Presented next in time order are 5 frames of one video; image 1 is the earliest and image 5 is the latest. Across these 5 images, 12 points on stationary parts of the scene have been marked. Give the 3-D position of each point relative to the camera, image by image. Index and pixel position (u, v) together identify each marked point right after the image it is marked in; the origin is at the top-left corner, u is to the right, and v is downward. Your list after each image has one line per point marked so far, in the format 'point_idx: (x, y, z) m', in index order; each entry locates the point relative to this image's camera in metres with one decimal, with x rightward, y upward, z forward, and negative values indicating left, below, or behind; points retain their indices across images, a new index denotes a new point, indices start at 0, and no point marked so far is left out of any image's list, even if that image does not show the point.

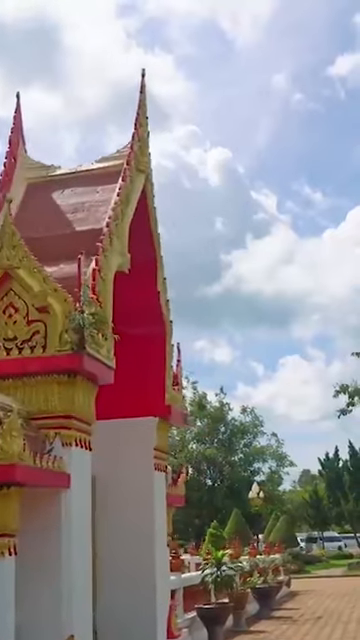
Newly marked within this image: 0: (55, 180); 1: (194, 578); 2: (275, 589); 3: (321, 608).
0: (-1.4, +1.5, +9.6) m
1: (+0.2, -3.6, +12.3) m
2: (+1.9, -5.2, +17.2) m
3: (+3.0, -6.0, +18.5) m
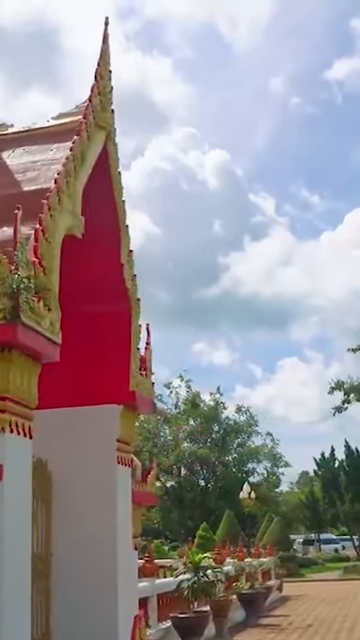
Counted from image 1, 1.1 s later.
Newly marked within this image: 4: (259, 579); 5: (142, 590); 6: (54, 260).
0: (-1.7, +1.8, +8.6) m
1: (-0.1, -3.4, +11.3) m
2: (+1.5, -5.0, +16.1) m
3: (+2.6, -5.8, +17.5) m
4: (+1.6, -5.2, +17.5) m
5: (-0.5, -3.2, +10.4) m
6: (-1.0, +0.5, +6.8) m
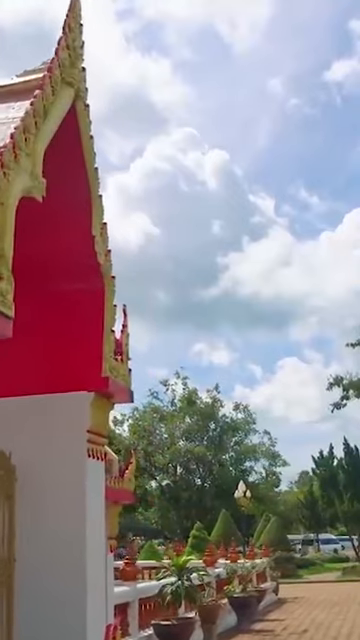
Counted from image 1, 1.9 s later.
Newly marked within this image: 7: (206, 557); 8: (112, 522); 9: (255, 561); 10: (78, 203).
0: (-1.9, +2.0, +7.8) m
1: (-0.3, -3.2, +10.5) m
2: (+1.3, -4.8, +15.3) m
3: (+2.4, -5.6, +16.6) m
4: (+1.4, -5.0, +16.7) m
5: (-0.7, -3.0, +9.6) m
6: (-1.2, +0.7, +6.0) m
7: (+0.4, -4.0, +15.0) m
8: (-0.7, -2.0, +8.7) m
9: (+1.5, -4.8, +17.7) m
10: (-0.9, +1.0, +7.5) m
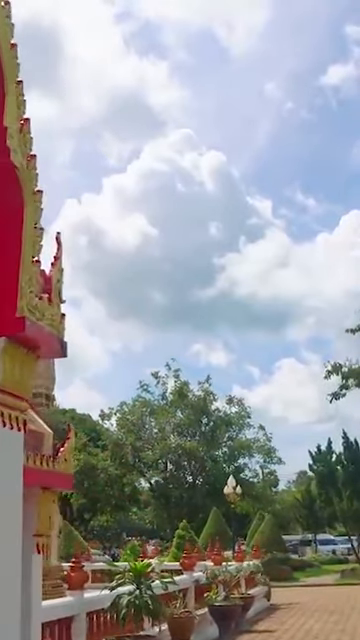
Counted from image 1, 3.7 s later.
0: (-2.3, +2.5, +5.7) m
1: (-0.7, -2.7, +8.4) m
2: (+0.9, -4.3, +13.3) m
3: (+2.0, -5.1, +14.6) m
4: (+1.0, -4.4, +14.6) m
5: (-1.1, -2.5, +7.6) m
6: (-1.5, +1.2, +3.9) m
7: (0.0, -3.5, +12.9) m
8: (-1.1, -1.5, +6.7) m
9: (+1.1, -4.3, +15.7) m
10: (-1.3, +1.6, +5.5) m
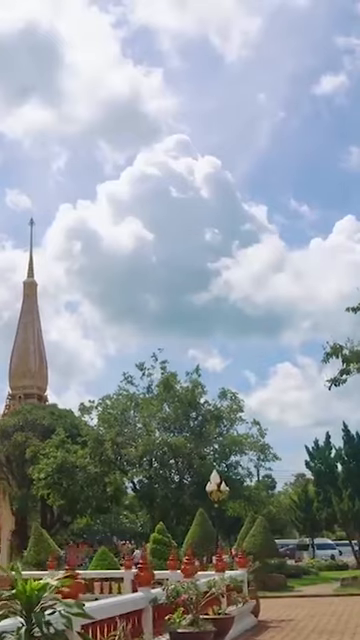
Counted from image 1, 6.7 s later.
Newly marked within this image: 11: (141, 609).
0: (-2.8, +3.2, +2.7) m
1: (-1.2, -1.9, +5.4) m
2: (+0.4, -3.6, +10.2) m
3: (+1.5, -4.4, +11.5) m
4: (+0.5, -3.8, +11.6) m
5: (-1.6, -1.8, +4.5) m
6: (-2.0, +1.9, +0.9) m
7: (-0.5, -2.8, +9.9) m
8: (-1.6, -0.7, +3.6) m
9: (+0.6, -3.6, +12.6) m
10: (-1.7, +2.3, +2.4) m
11: (-0.4, -3.0, +9.2) m
